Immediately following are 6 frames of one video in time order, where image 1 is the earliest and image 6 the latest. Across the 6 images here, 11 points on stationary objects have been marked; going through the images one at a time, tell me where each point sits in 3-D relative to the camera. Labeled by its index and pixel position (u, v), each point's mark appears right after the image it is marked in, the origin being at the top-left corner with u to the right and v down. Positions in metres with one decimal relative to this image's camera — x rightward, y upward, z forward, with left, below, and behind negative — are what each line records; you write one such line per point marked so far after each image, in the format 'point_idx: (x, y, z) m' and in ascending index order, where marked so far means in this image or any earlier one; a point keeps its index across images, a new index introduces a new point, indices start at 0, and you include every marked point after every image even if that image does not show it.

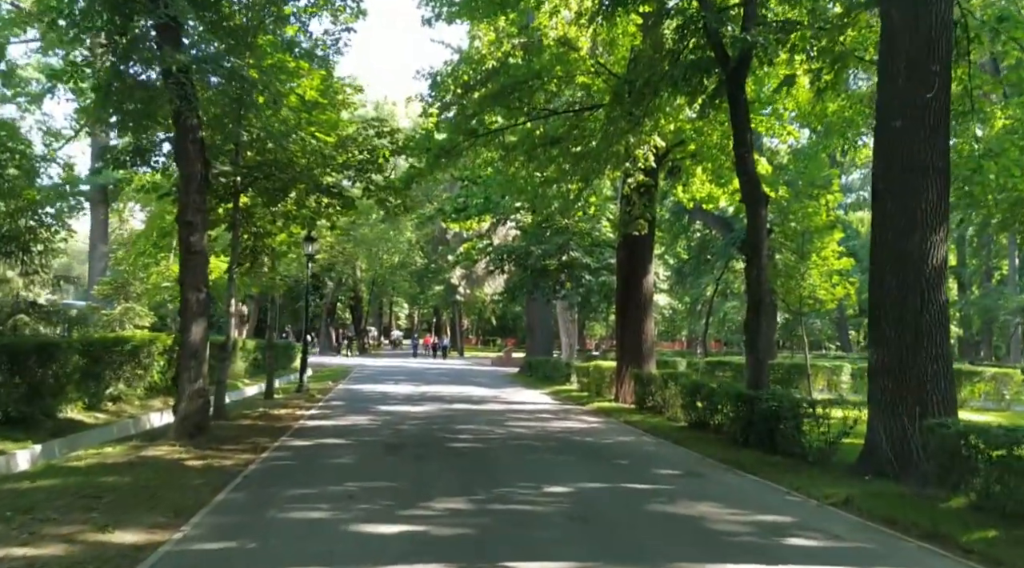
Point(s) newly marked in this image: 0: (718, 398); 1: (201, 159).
0: (+3.6, -2.0, +20.2) m
1: (-4.7, +1.9, +17.6) m
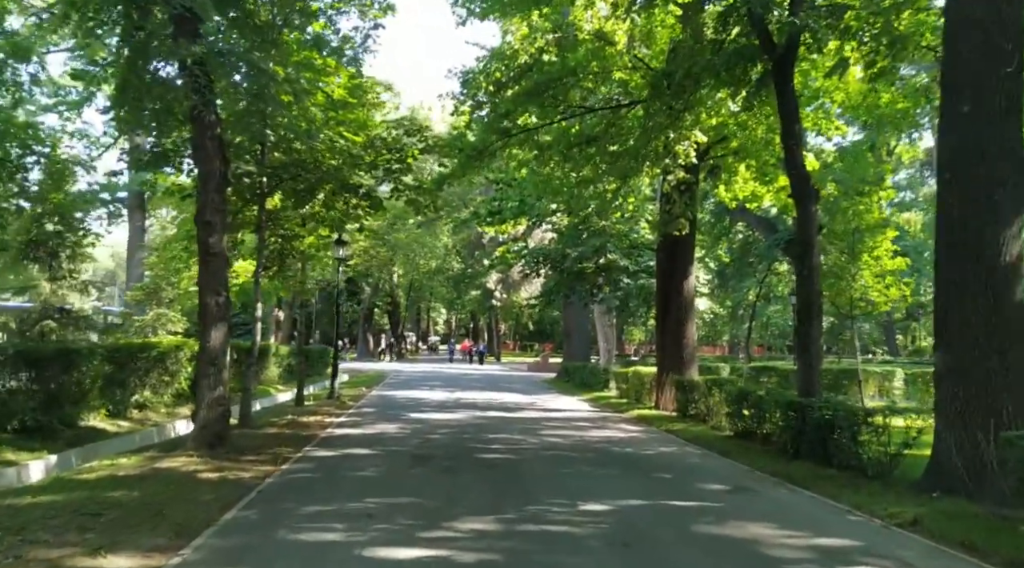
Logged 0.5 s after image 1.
0: (+4.2, -2.0, +19.1) m
1: (-4.2, +1.8, +16.8) m
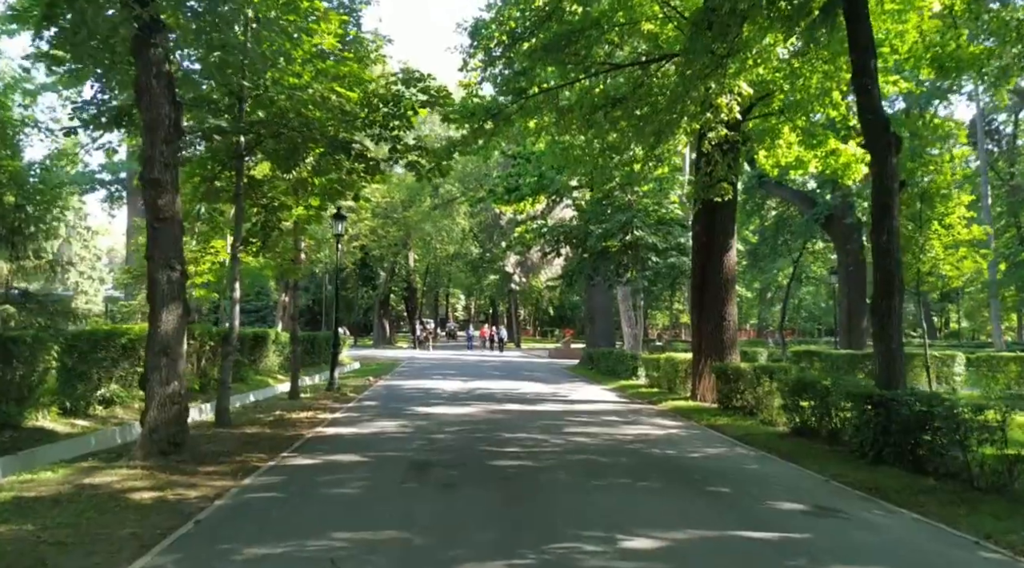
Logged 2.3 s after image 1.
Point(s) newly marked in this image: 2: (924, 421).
0: (+4.5, -1.6, +16.1) m
1: (-4.0, +2.2, +13.9) m
2: (+4.8, -1.6, +13.7) m
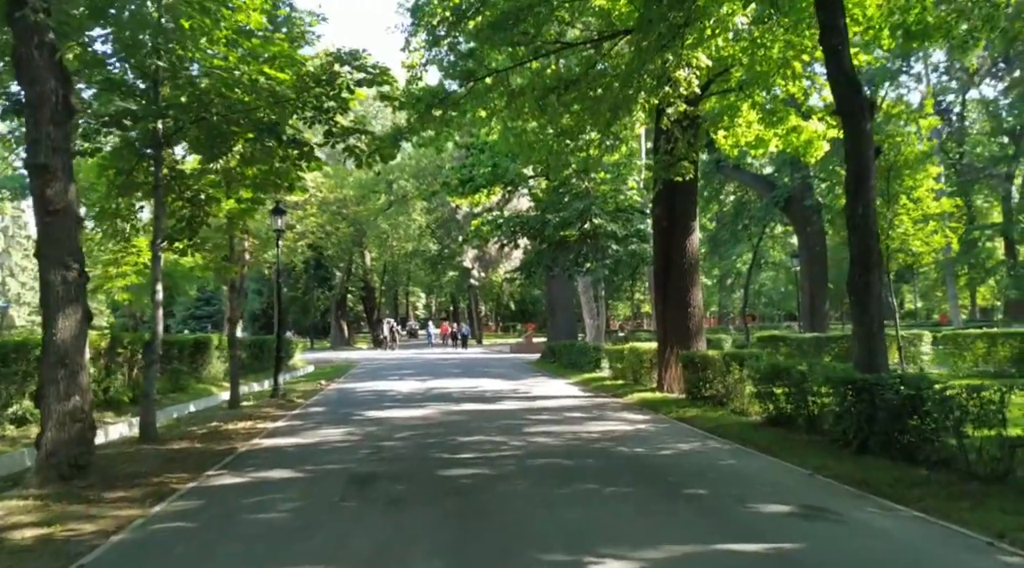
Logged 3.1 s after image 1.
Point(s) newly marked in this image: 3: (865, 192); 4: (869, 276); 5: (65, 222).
0: (+3.9, -1.3, +14.9) m
1: (-4.7, +2.1, +12.5) m
2: (+4.3, -1.3, +12.6) m
3: (+4.3, +1.1, +14.4) m
4: (+4.4, +0.1, +14.4) m
5: (-4.5, +0.6, +12.2) m
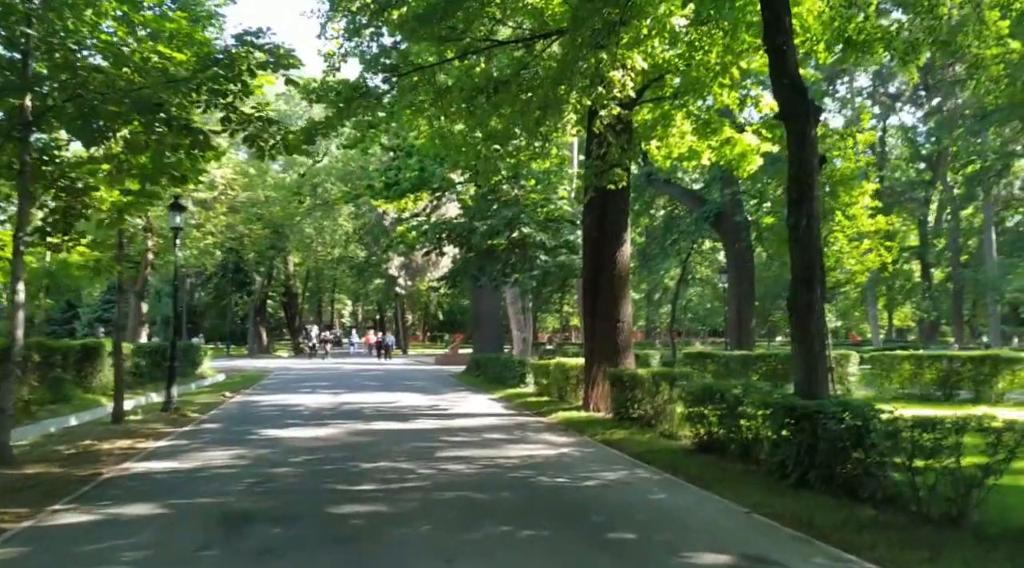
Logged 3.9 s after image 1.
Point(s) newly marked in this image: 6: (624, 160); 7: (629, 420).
0: (+2.8, -1.5, +13.8) m
1: (-5.4, +2.2, +10.8) m
2: (+3.4, -1.5, +11.5) m
3: (+3.4, +0.9, +13.3) m
4: (+3.4, -0.1, +13.3) m
5: (-5.4, +0.6, +10.6) m
6: (+1.9, +2.1, +19.8) m
7: (+1.9, -2.2, +19.3) m
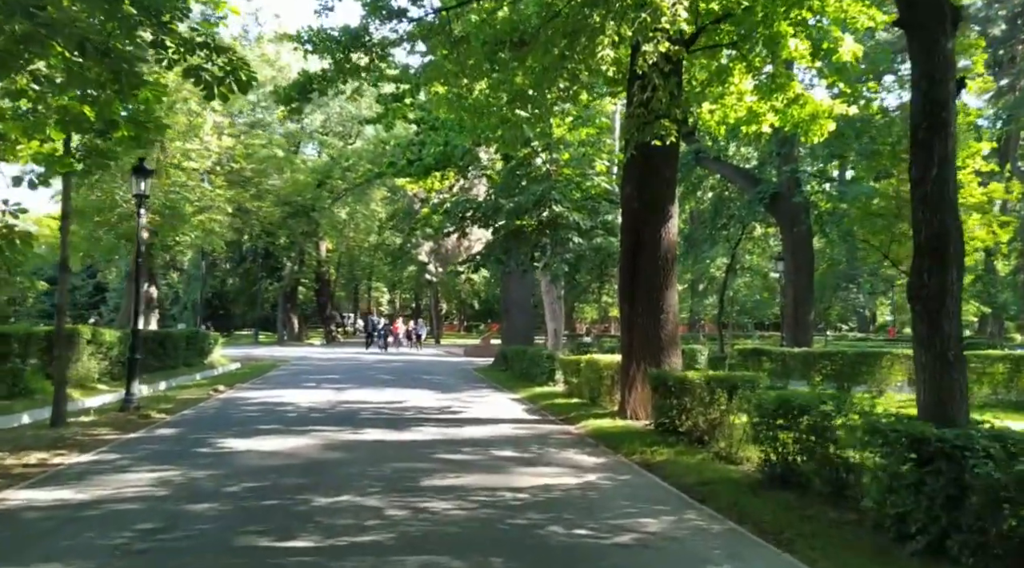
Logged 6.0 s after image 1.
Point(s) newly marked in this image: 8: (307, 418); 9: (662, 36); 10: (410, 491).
0: (+2.9, -1.3, +9.9) m
1: (-5.5, +2.4, +7.3) m
2: (+3.4, -1.3, +7.6) m
3: (+3.4, +1.1, +9.4) m
4: (+3.4, +0.1, +9.4) m
5: (-5.4, +0.9, +7.0) m
6: (+2.2, +2.3, +15.9) m
7: (+2.2, -2.0, +15.5) m
8: (-3.3, -2.1, +19.2) m
9: (+2.0, +3.3, +15.8) m
10: (-0.9, -1.9, +11.1) m
